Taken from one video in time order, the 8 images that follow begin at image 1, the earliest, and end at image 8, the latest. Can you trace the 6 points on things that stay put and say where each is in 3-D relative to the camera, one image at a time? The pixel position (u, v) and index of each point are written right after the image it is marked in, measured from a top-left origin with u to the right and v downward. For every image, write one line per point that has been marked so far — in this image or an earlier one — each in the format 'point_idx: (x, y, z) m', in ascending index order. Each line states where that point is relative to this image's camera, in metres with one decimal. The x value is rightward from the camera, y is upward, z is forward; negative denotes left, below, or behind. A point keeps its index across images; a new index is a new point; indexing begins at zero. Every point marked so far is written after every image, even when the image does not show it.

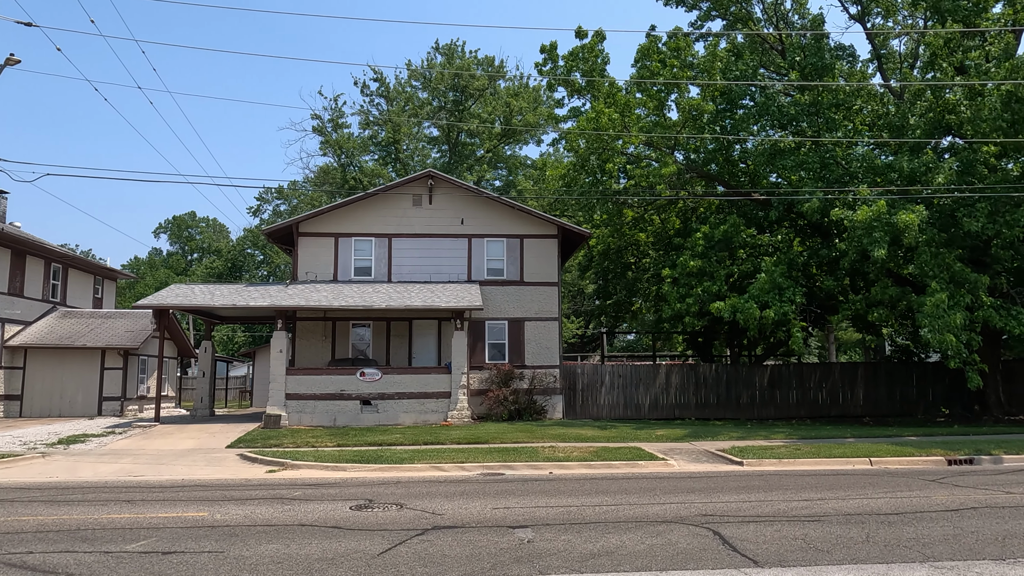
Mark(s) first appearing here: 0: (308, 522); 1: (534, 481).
0: (-2.3, -2.7, +8.7) m
1: (+0.4, -3.1, +12.4) m
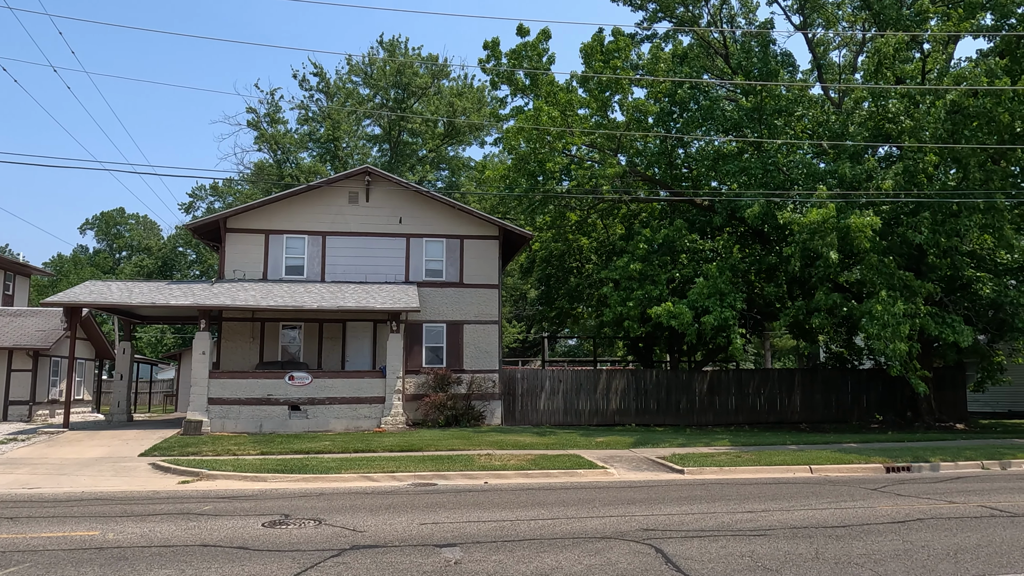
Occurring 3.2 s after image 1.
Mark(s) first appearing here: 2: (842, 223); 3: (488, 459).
0: (-3.1, -2.6, +7.8) m
1: (-0.7, -3.1, +11.7) m
2: (+7.8, +1.6, +18.3) m
3: (-0.5, -3.4, +15.2) m
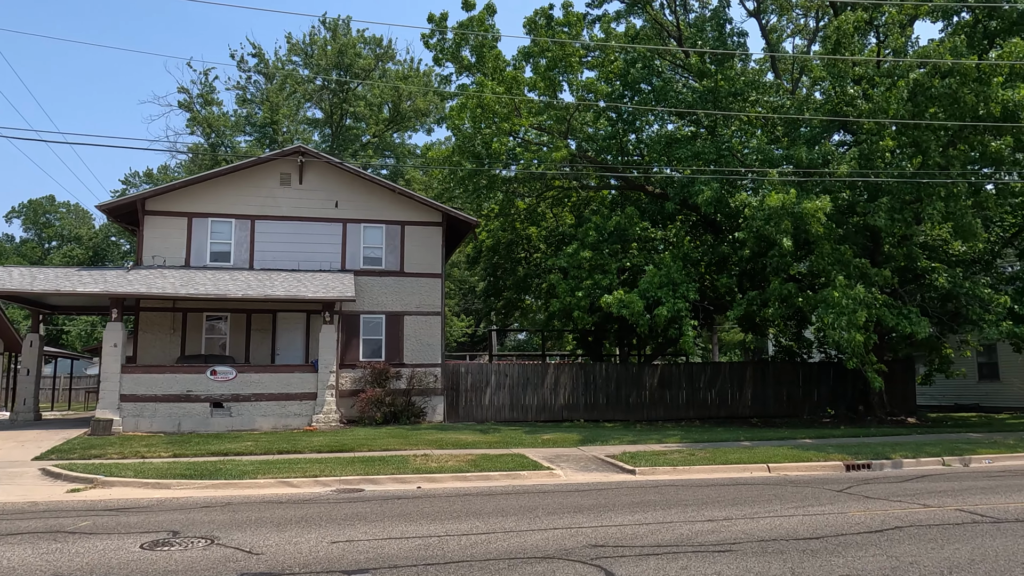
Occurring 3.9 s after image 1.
0: (-3.7, -2.4, +6.4) m
1: (-1.6, -2.9, +10.4) m
2: (+6.5, +1.8, +17.5) m
3: (-1.6, -3.1, +13.9) m
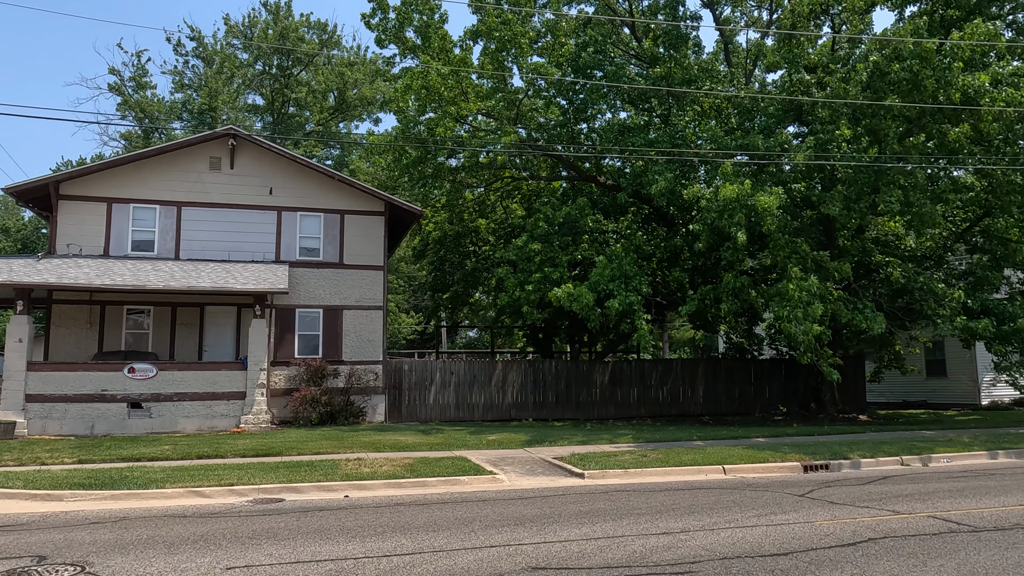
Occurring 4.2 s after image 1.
0: (-4.3, -2.2, +5.2) m
1: (-2.3, -2.7, +9.3) m
2: (+5.3, +1.9, +16.8) m
3: (-2.6, -3.0, +12.8) m
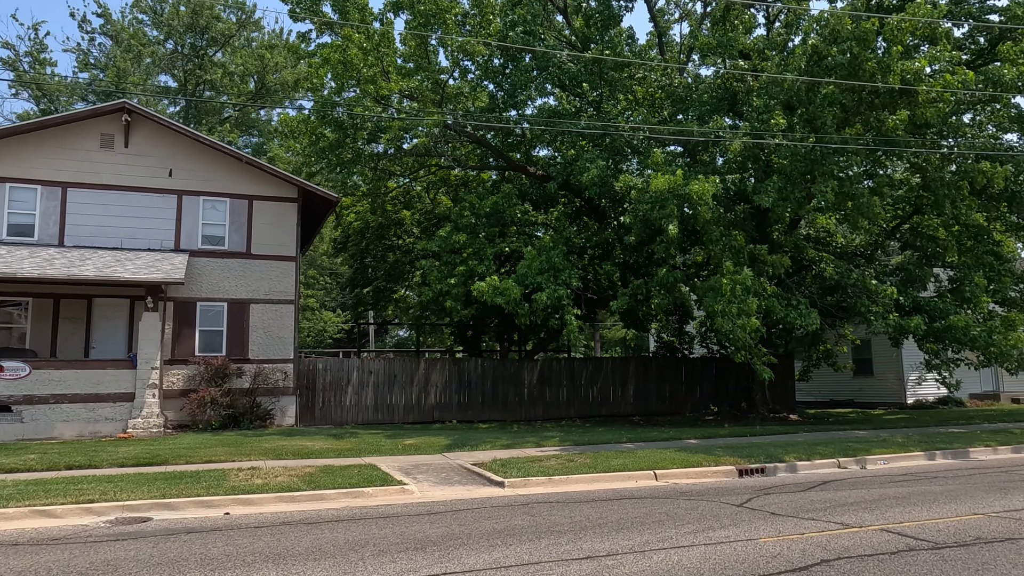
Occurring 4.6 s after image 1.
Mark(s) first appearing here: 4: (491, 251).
0: (-4.9, -2.0, +3.6) m
1: (-3.3, -2.5, +7.8) m
2: (+3.6, +2.1, +16.0) m
3: (-3.9, -2.8, +11.3) m
4: (-0.5, +1.0, +19.3) m
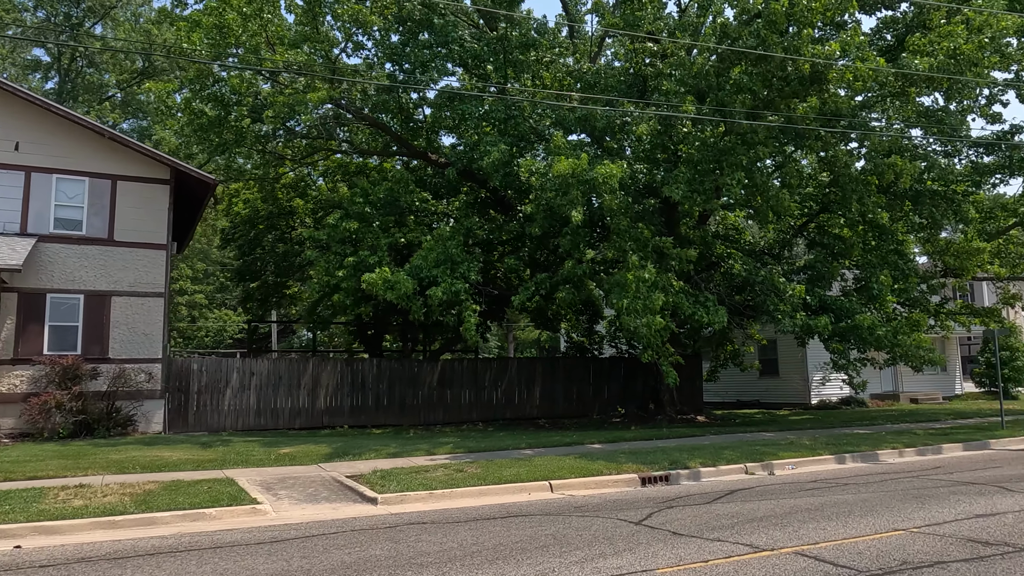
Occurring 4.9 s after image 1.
0: (-5.6, -1.8, +1.7) m
1: (-4.6, -2.3, +6.1) m
2: (+1.6, +2.2, +15.0) m
3: (-5.5, -2.6, +9.5) m
4: (-2.9, +1.1, +17.8) m
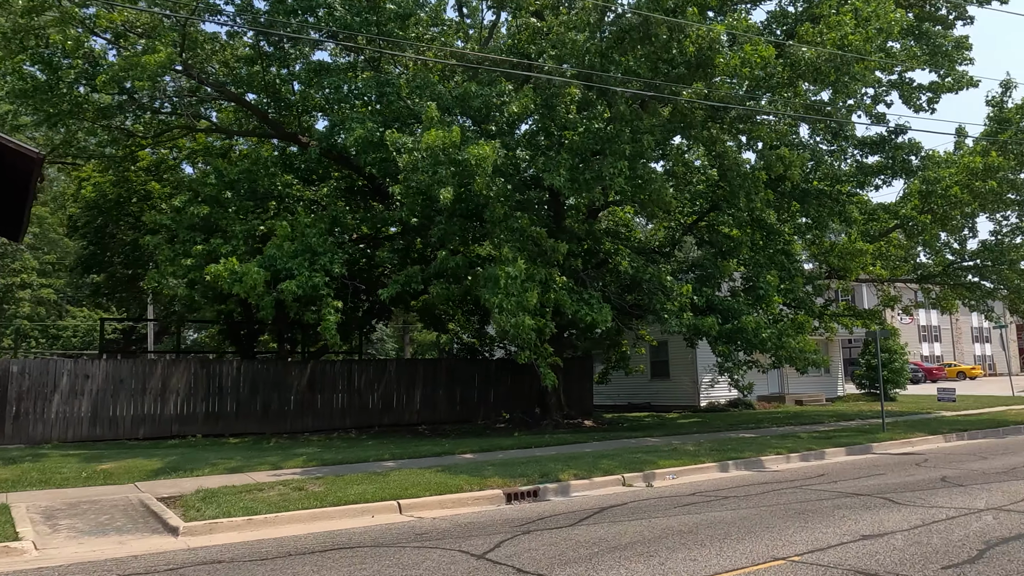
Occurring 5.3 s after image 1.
0: (-6.4, -1.6, -0.4) m
1: (-5.9, -2.1, +4.1) m
2: (-0.8, +2.3, +13.7) m
3: (-7.2, -2.4, +7.3) m
4: (-5.6, +1.3, +15.9) m
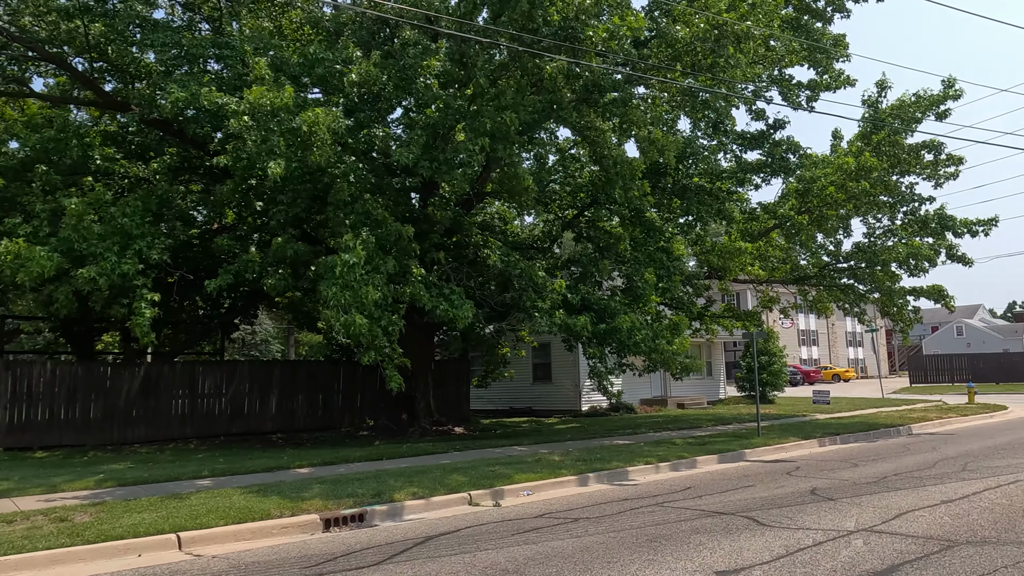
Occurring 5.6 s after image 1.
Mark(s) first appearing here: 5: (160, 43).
0: (-7.0, -1.3, -2.7) m
1: (-7.0, -1.9, +1.8) m
2: (-3.2, +2.4, +12.0) m
3: (-8.8, -2.1, +4.8) m
4: (-8.3, +1.5, +13.6) m
5: (-6.4, +4.5, +14.1) m
